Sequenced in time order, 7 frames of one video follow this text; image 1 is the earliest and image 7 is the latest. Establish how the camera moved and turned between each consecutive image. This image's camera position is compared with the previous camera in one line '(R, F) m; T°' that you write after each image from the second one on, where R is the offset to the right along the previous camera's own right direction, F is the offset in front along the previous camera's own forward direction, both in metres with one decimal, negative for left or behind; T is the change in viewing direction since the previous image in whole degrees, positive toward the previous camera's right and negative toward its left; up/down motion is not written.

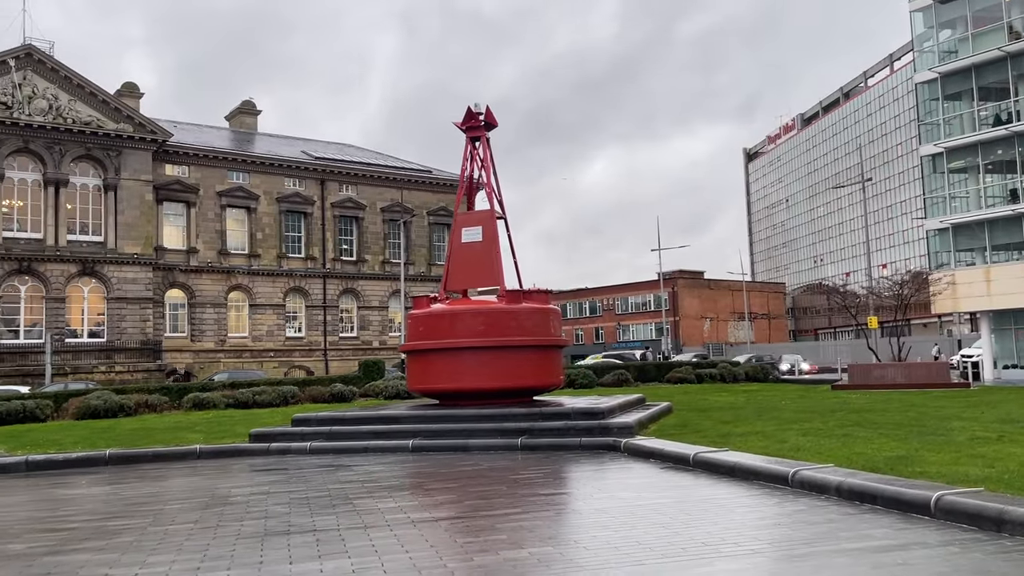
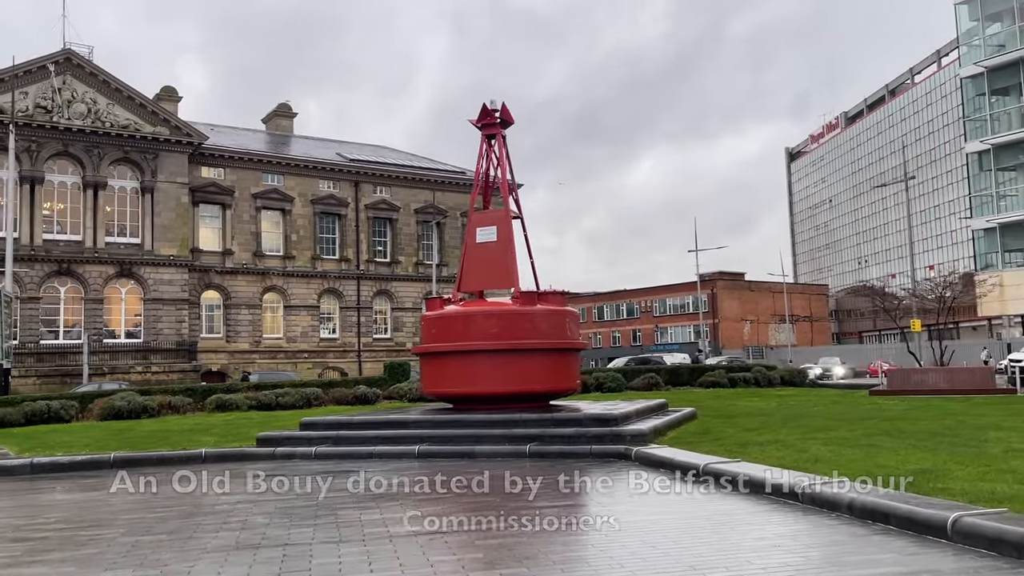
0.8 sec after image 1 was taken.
(+0.5, +0.5) m; -3°
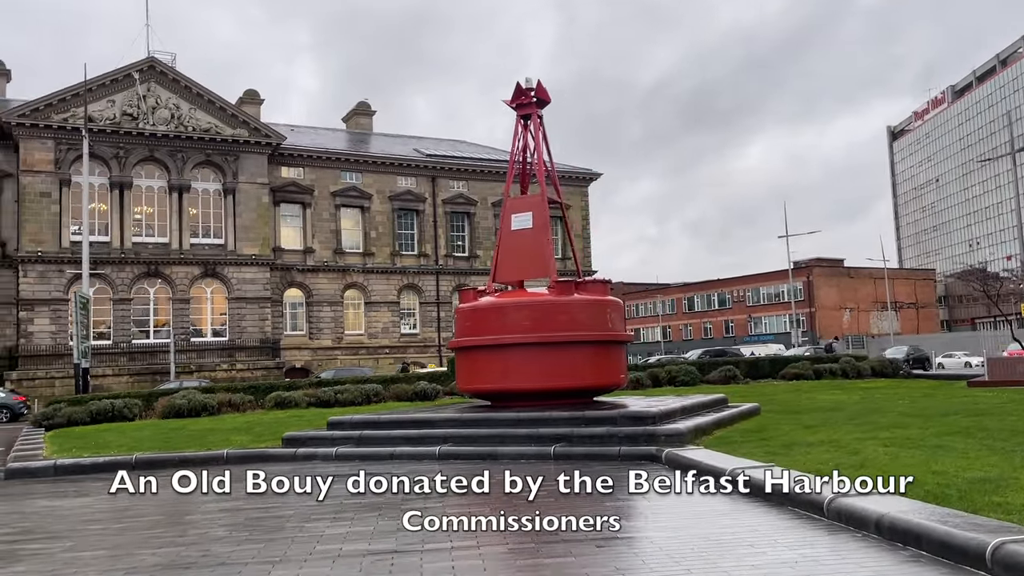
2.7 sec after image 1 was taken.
(+1.0, +1.0) m; -6°
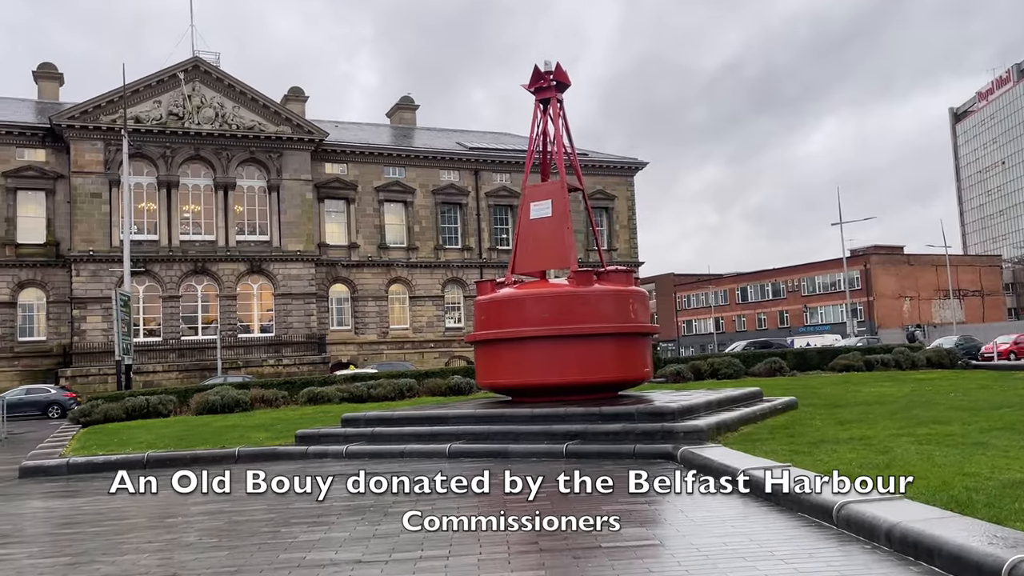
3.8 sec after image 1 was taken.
(+0.6, +0.5) m; -4°
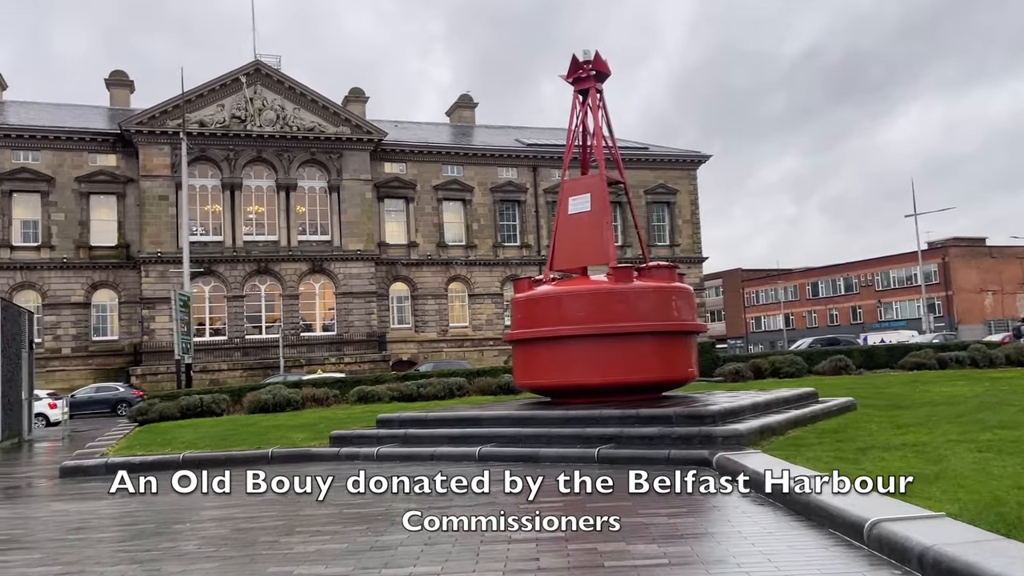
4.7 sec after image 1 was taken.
(+0.5, +0.5) m; -4°
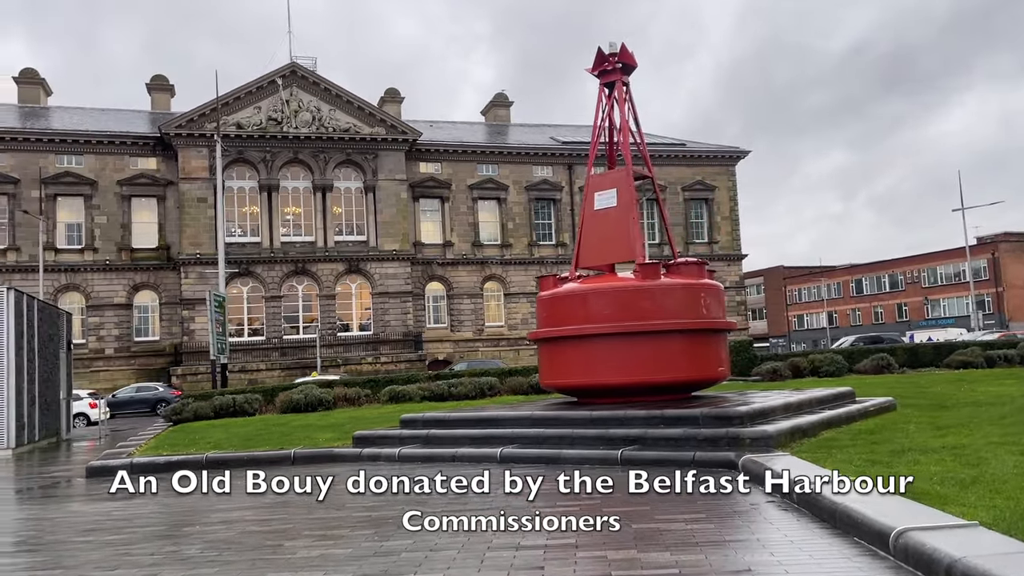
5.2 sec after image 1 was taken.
(+0.2, +0.3) m; -3°
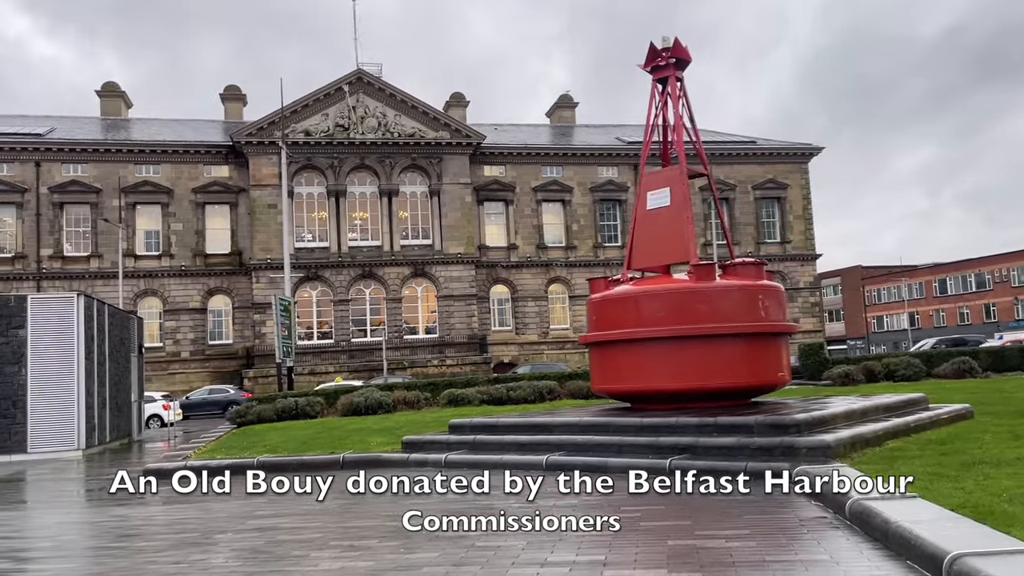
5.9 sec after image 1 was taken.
(+0.3, +0.3) m; -5°
